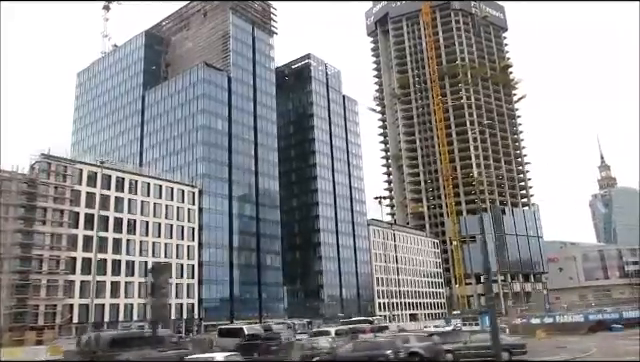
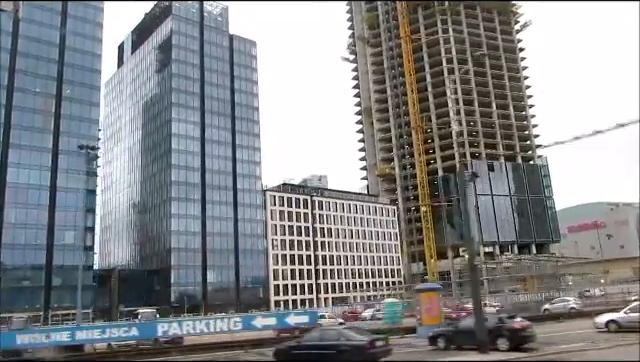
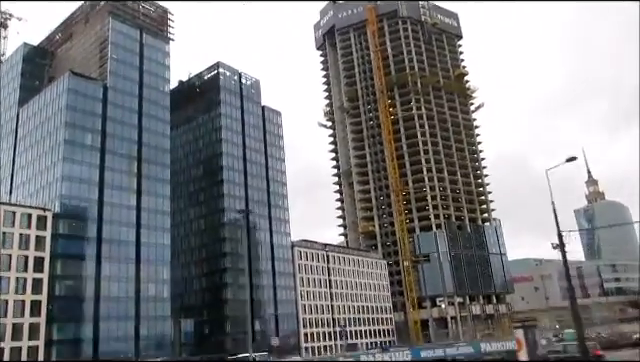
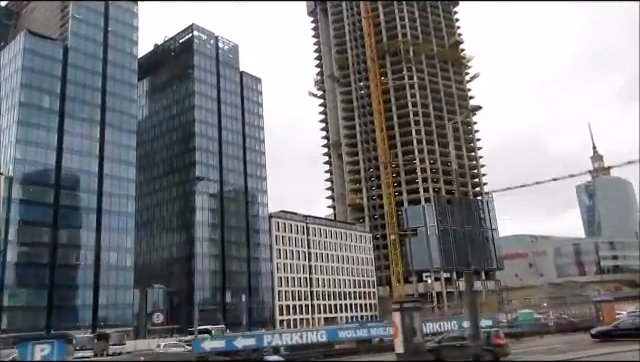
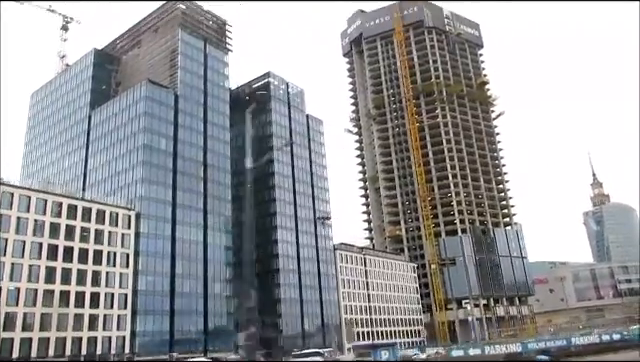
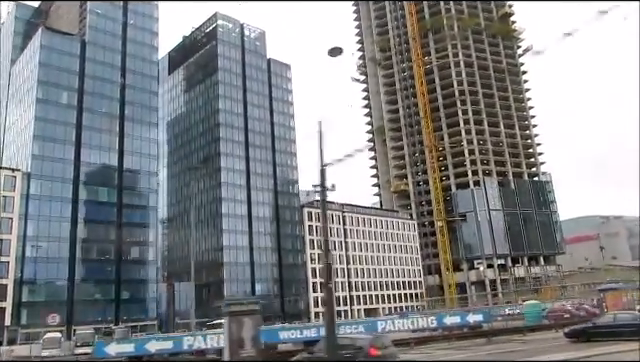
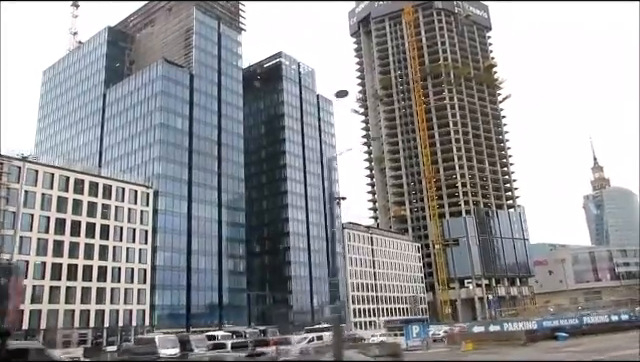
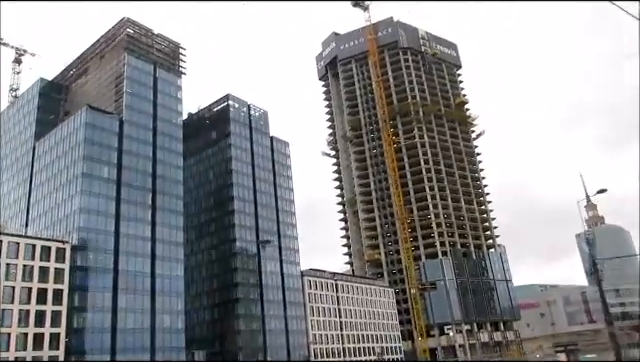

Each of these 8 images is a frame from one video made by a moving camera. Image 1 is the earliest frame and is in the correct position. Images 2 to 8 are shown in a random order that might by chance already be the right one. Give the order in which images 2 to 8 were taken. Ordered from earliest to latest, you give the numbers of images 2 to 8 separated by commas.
7, 5, 8, 3, 4, 6, 2
